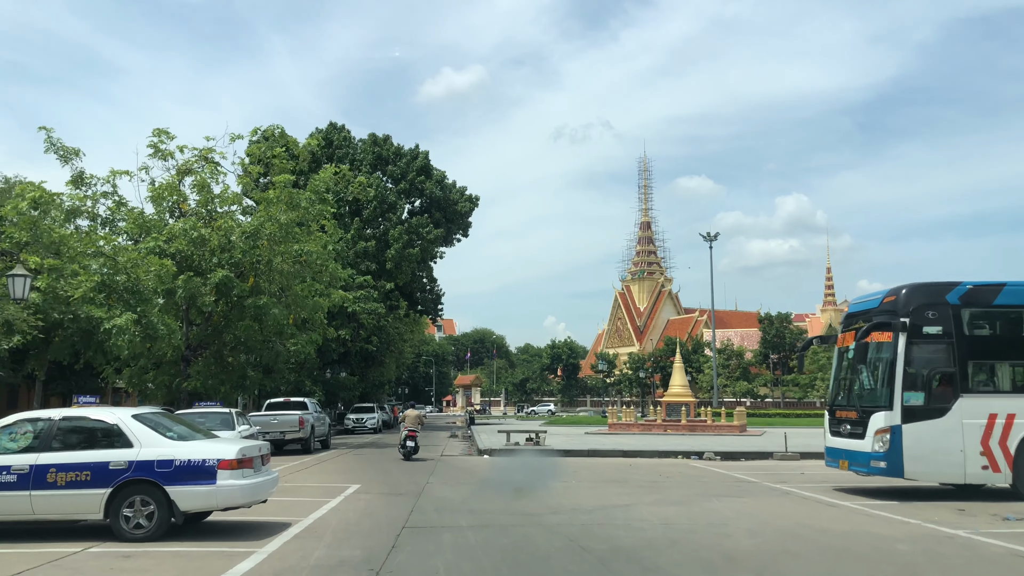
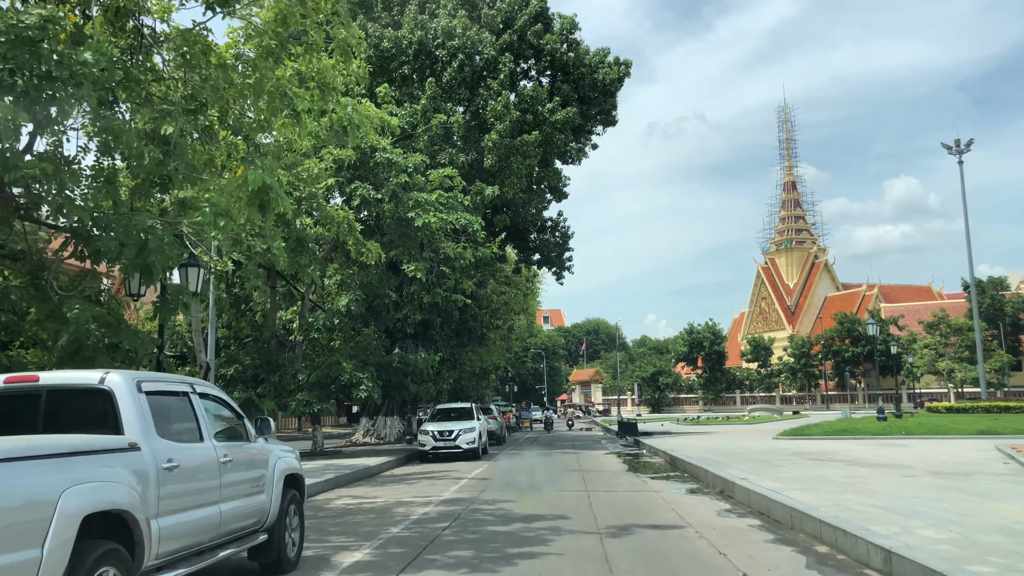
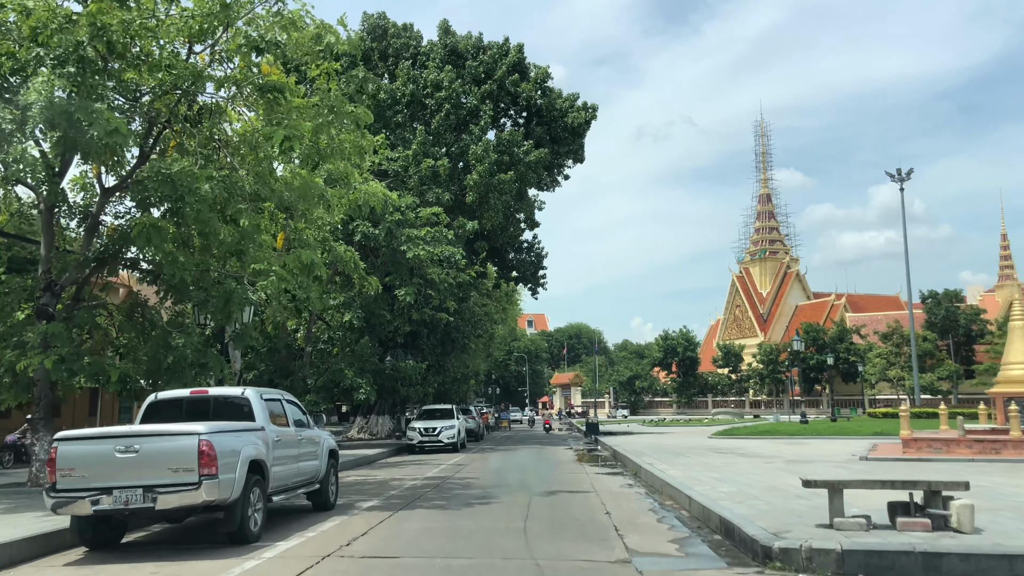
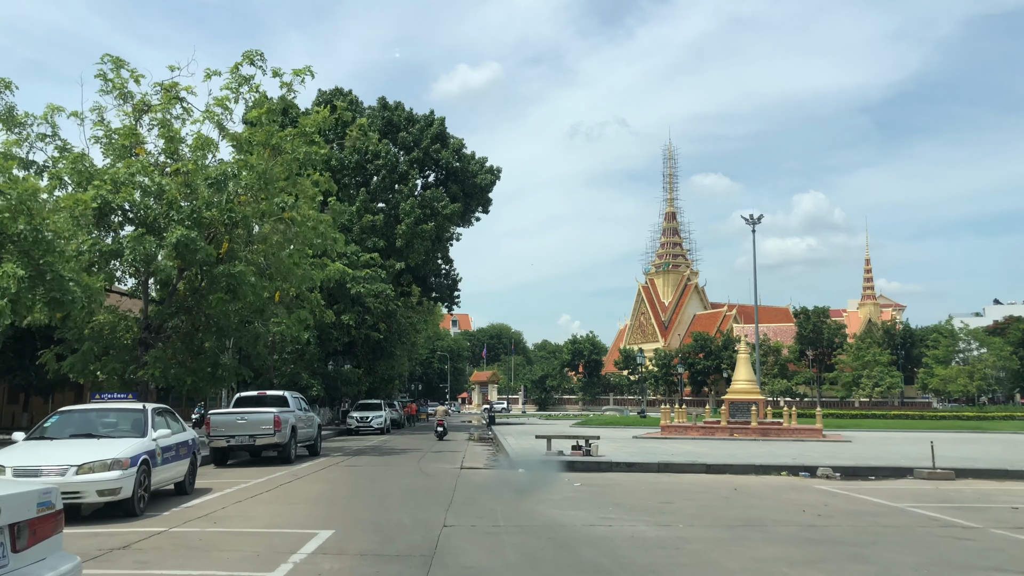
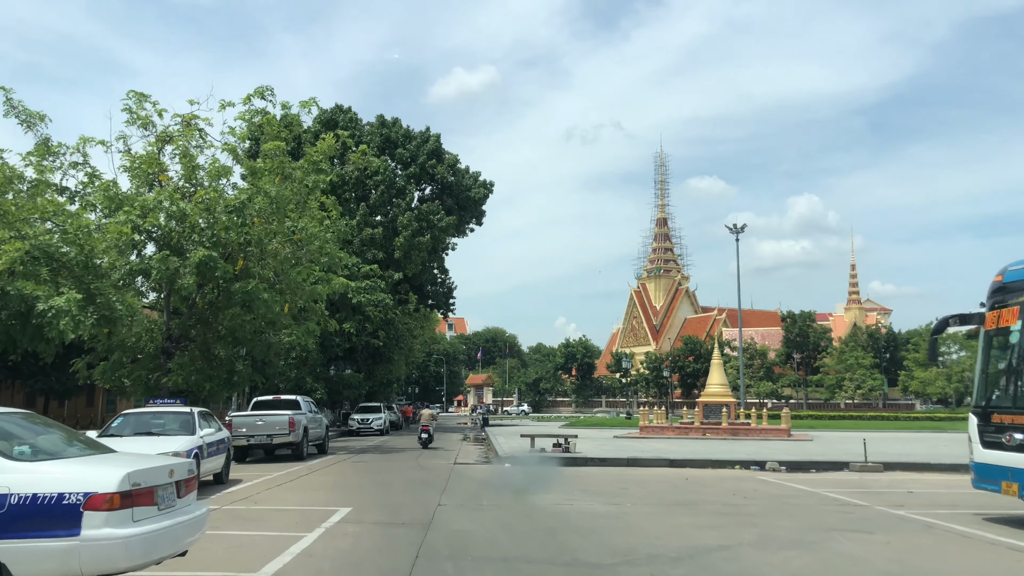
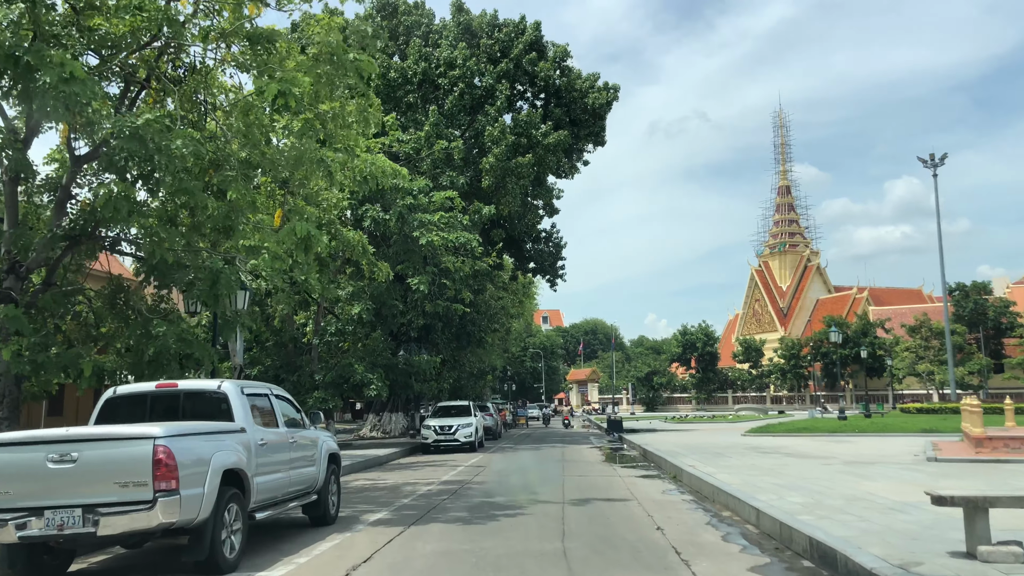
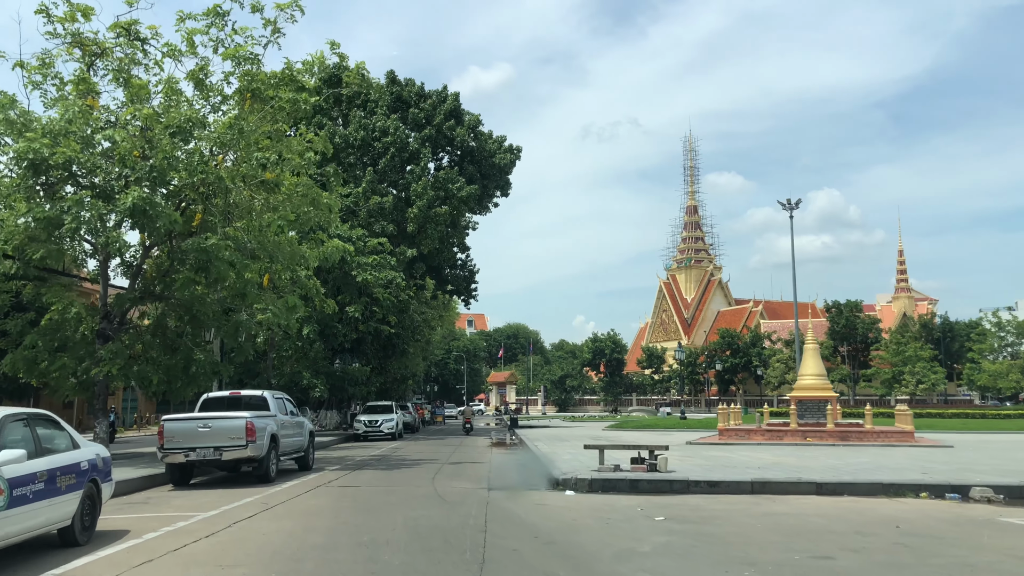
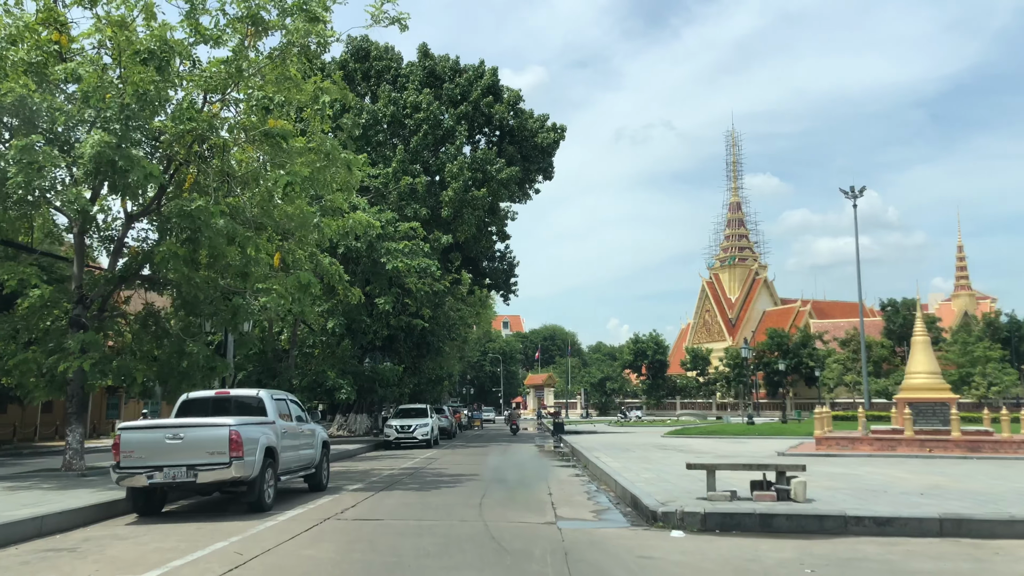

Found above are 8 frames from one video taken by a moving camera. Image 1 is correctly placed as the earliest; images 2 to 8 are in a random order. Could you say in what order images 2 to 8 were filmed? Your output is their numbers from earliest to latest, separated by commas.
5, 4, 7, 8, 3, 6, 2
